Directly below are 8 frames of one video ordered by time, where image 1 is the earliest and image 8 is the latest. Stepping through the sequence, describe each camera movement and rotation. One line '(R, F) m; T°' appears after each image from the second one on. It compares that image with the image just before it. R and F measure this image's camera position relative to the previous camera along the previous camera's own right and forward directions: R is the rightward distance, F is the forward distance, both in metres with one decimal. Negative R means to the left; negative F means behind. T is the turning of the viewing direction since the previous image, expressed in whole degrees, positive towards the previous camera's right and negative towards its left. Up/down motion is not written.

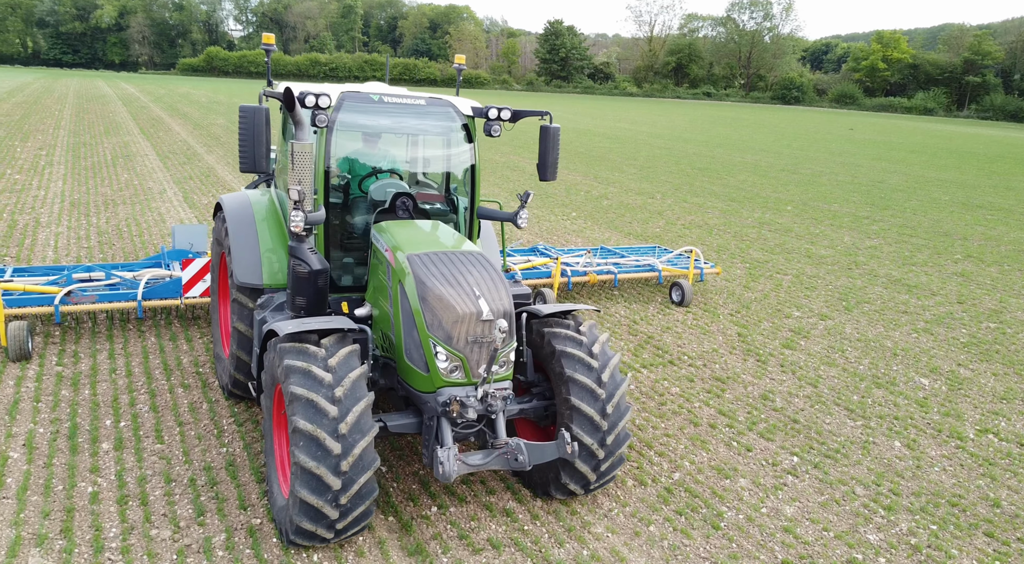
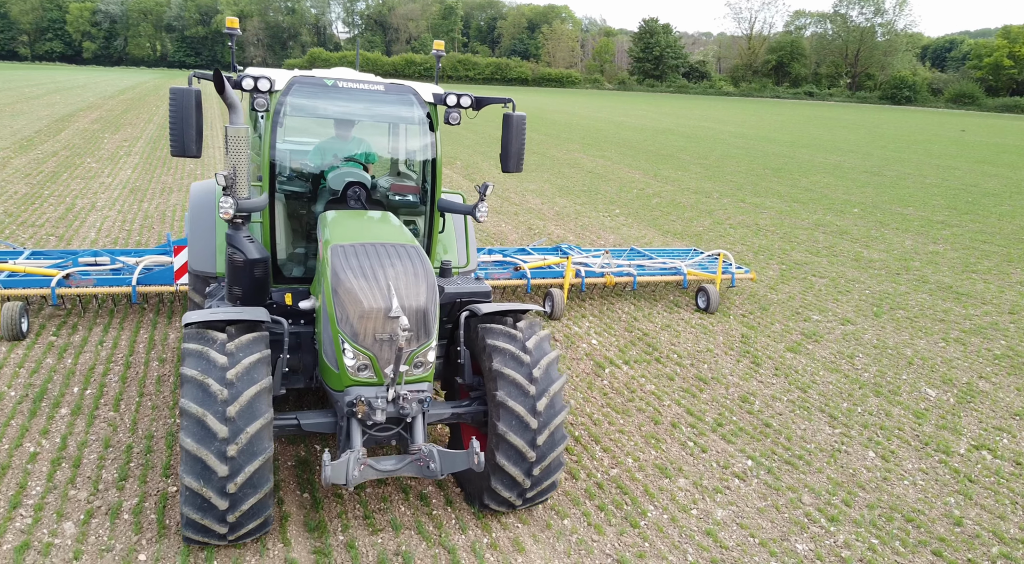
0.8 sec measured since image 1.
(+1.0, +0.1) m; -6°
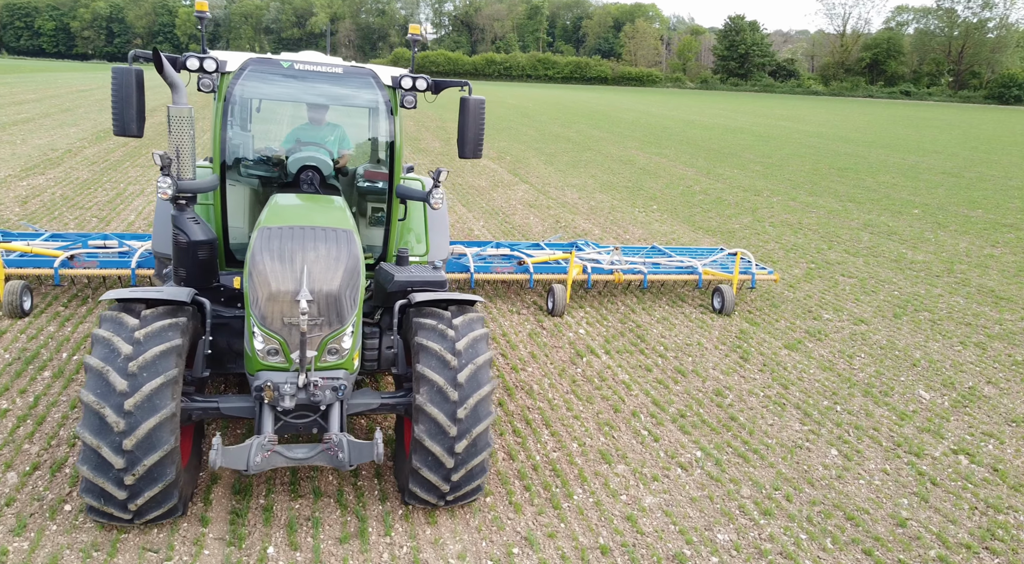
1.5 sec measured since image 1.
(+0.8, 0.0) m; -5°
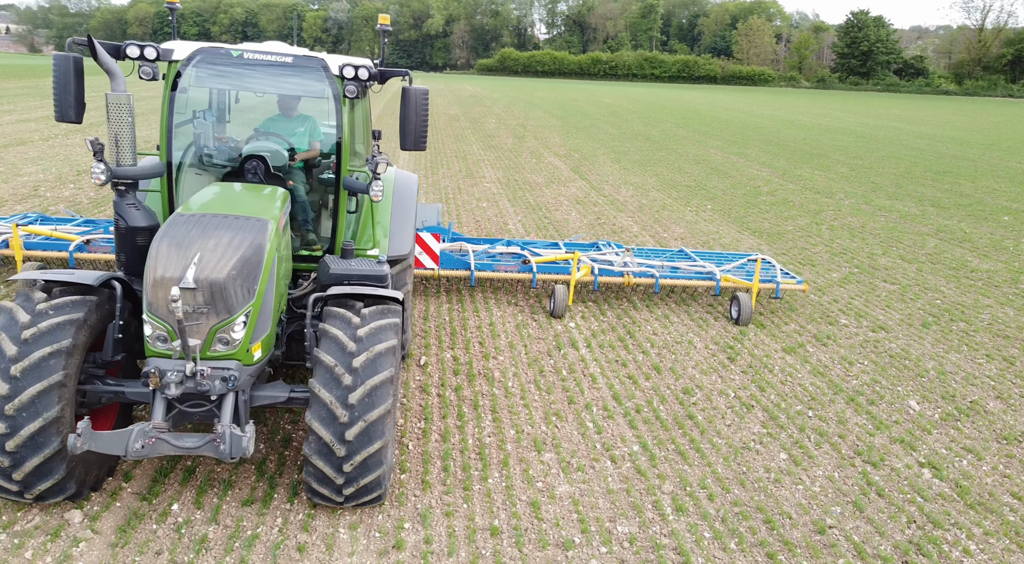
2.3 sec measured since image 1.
(+1.0, 0.0) m; -7°
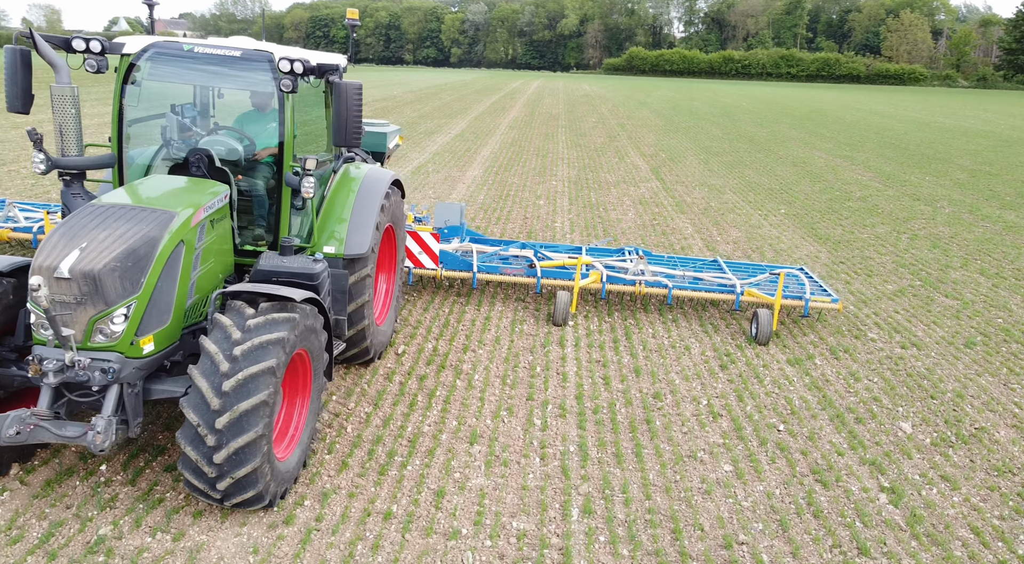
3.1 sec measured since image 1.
(+1.2, 0.0) m; -9°
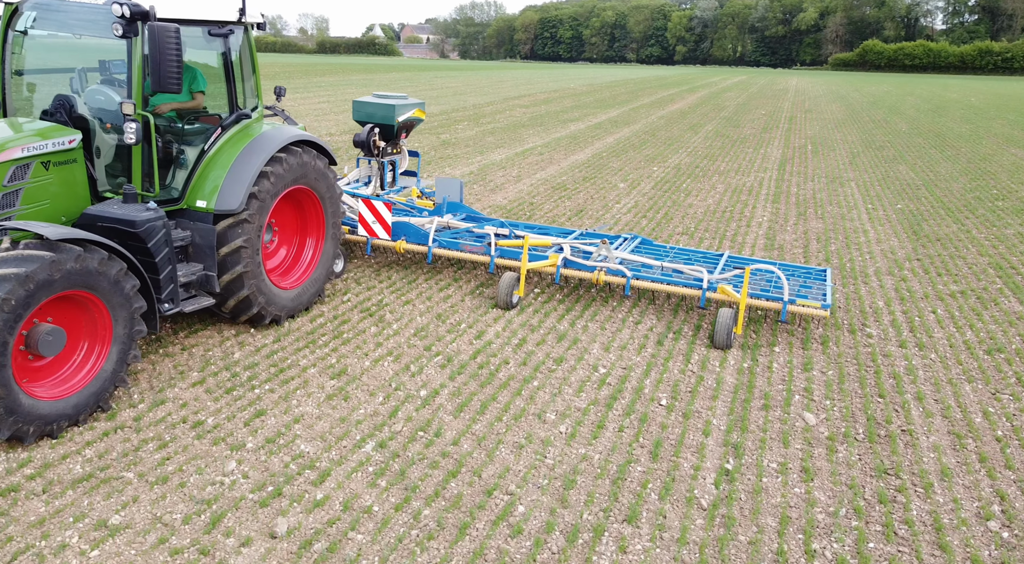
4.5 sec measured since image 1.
(+2.2, +0.2) m; -14°
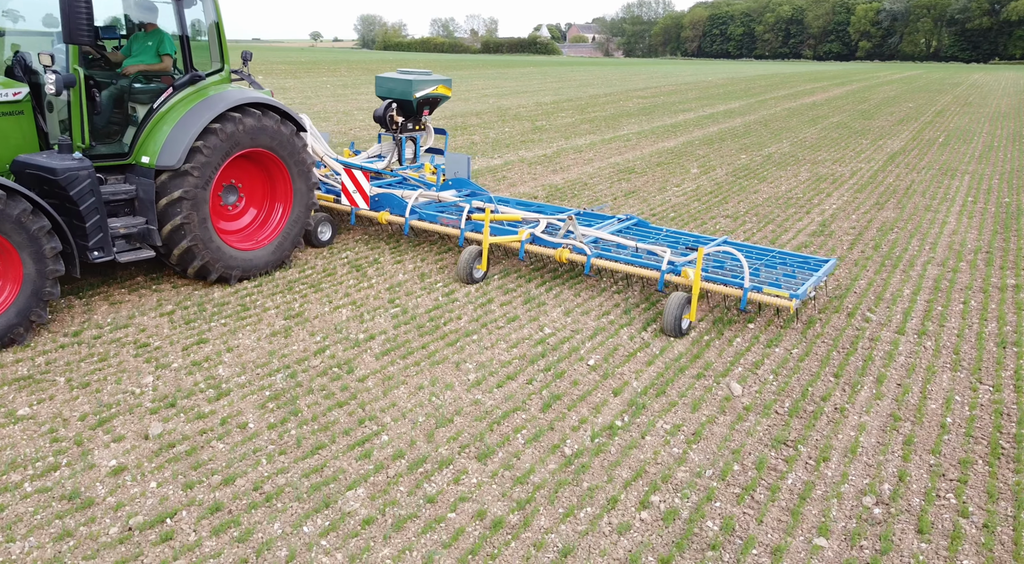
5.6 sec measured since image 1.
(+1.5, 0.0) m; -10°
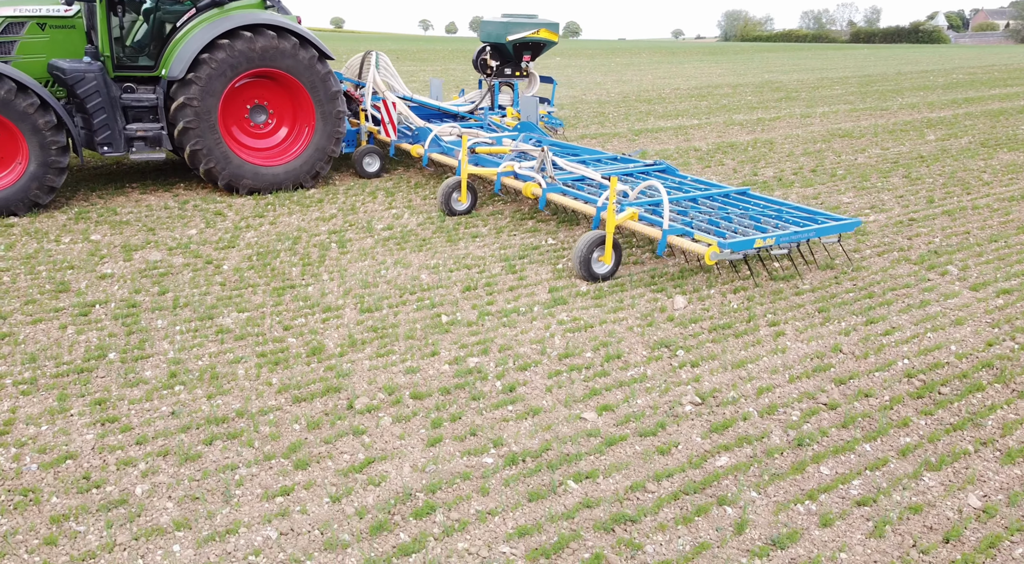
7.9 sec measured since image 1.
(+2.3, +0.3) m; -23°
